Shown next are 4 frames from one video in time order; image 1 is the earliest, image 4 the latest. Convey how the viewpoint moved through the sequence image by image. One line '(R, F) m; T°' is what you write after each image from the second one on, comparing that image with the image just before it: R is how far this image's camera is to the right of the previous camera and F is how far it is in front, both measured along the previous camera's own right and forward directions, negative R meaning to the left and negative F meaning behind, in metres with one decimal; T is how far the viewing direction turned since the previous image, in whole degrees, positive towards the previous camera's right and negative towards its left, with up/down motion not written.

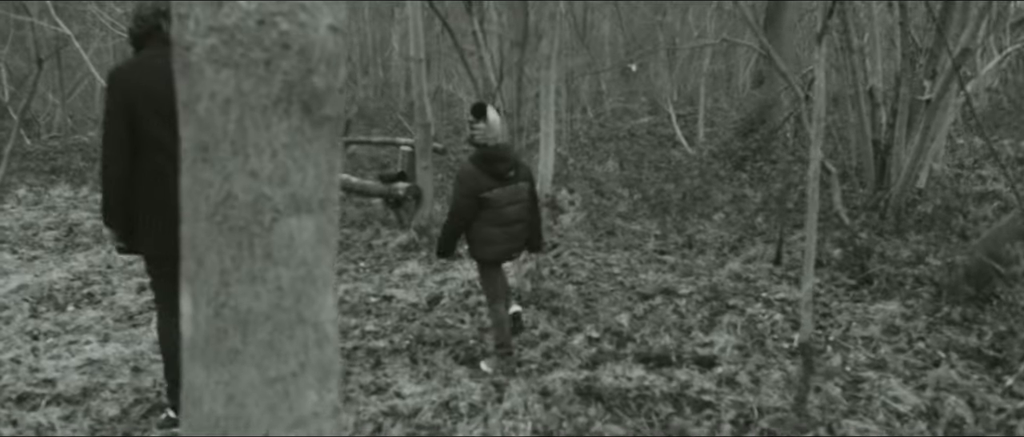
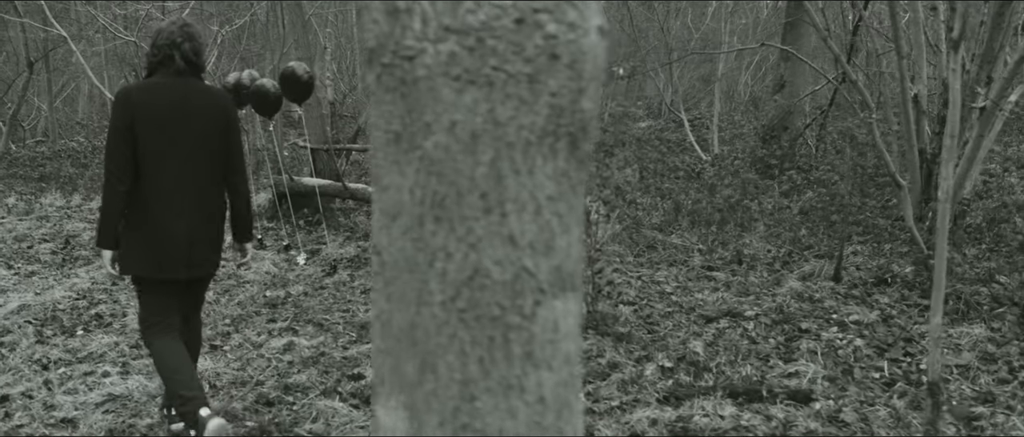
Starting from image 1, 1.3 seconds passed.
(-0.5, +0.4) m; +1°
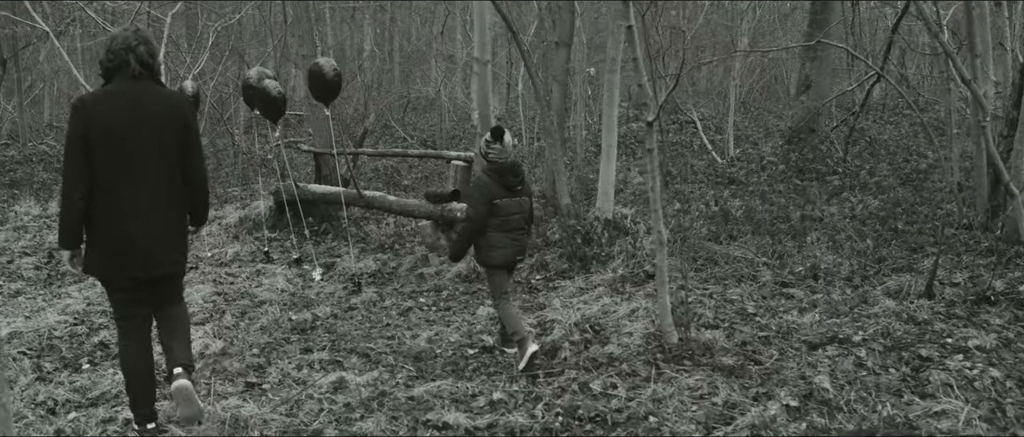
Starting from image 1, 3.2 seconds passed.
(-0.7, +0.7) m; +2°
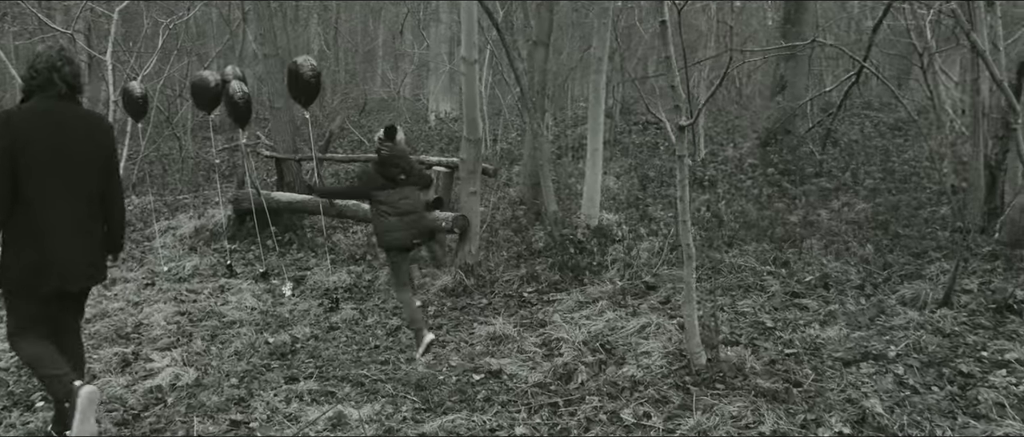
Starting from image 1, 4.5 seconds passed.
(-0.4, +0.4) m; +4°
